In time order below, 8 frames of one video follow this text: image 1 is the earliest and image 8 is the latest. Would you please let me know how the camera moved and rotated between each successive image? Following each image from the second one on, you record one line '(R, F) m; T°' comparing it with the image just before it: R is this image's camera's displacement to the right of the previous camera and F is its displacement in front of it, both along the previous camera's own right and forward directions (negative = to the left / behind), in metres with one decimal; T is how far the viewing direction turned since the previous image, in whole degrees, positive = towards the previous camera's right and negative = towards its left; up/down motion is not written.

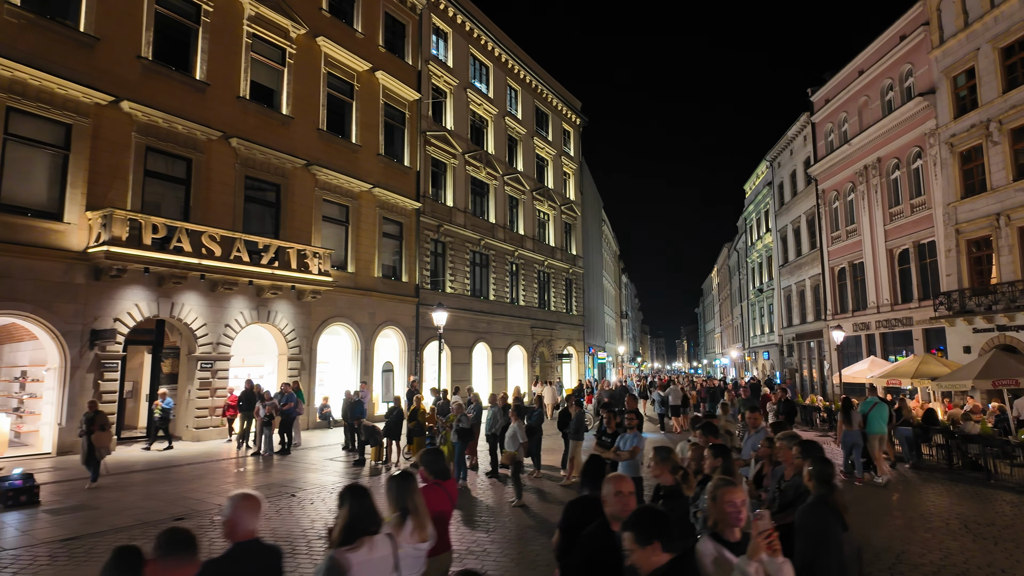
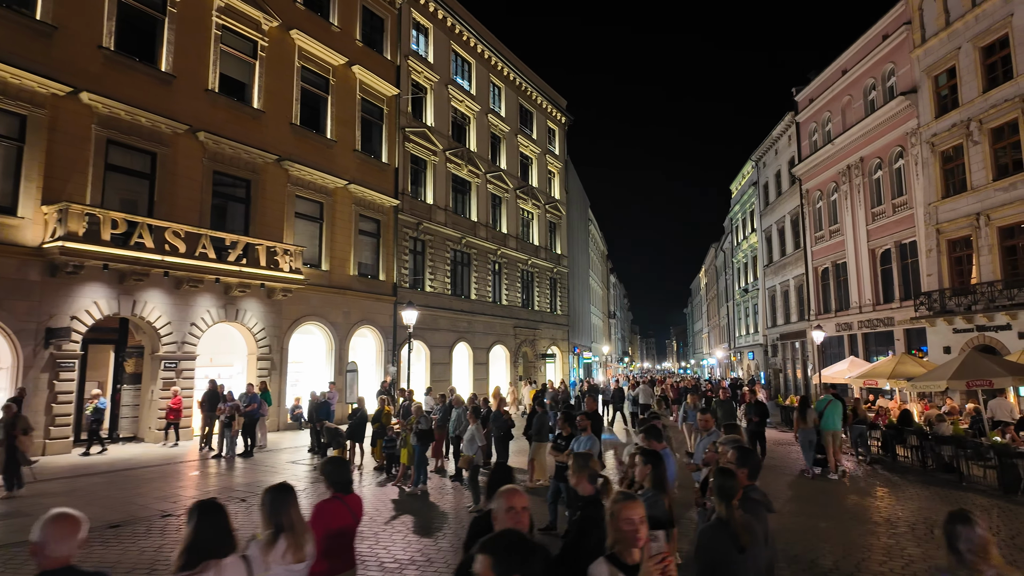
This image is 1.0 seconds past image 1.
(+0.5, +0.4) m; +1°
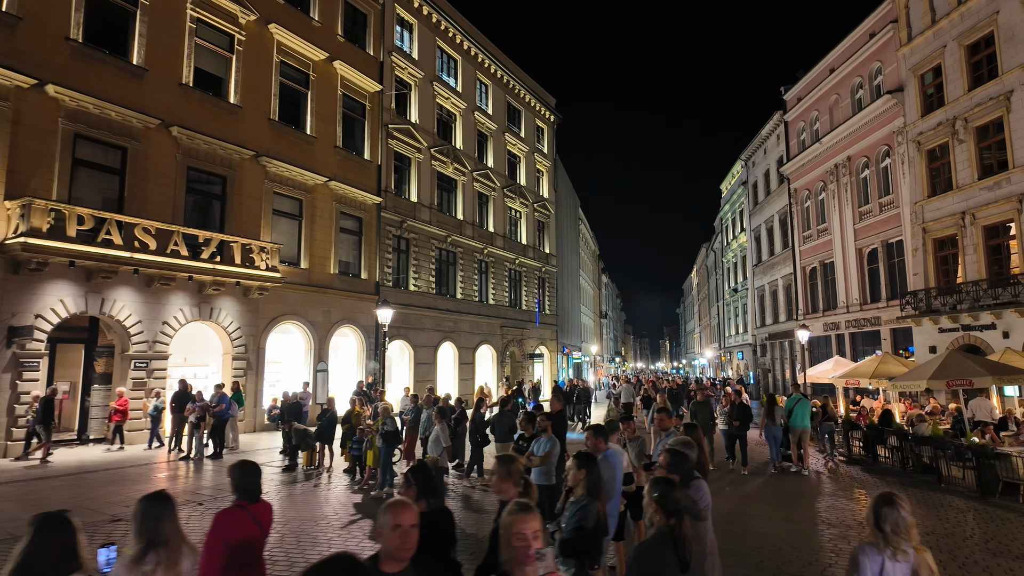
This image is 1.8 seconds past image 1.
(+0.5, +0.3) m; +1°
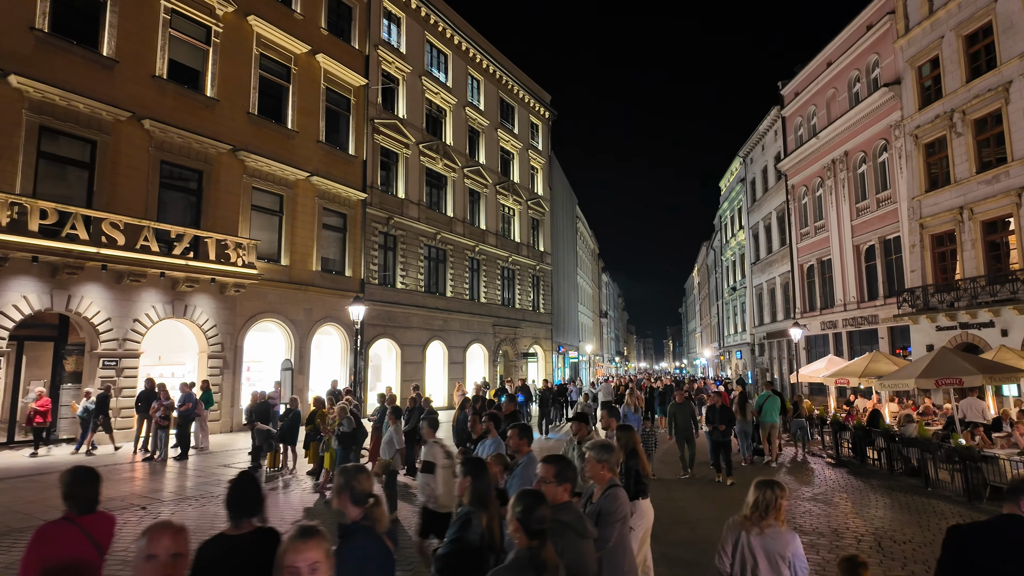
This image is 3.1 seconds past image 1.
(+0.7, +0.5) m; 0°
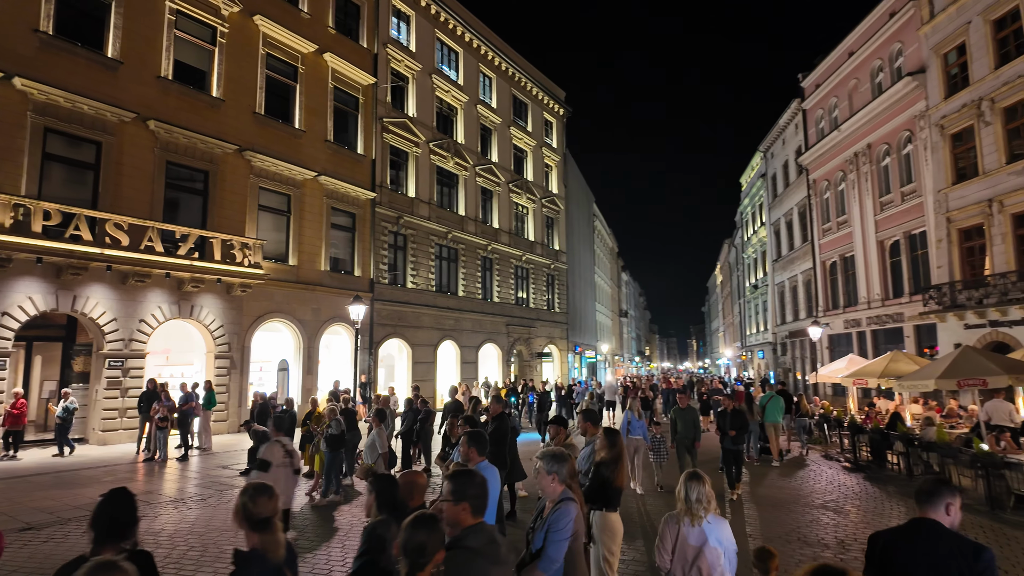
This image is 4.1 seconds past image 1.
(+0.5, +0.4) m; -2°
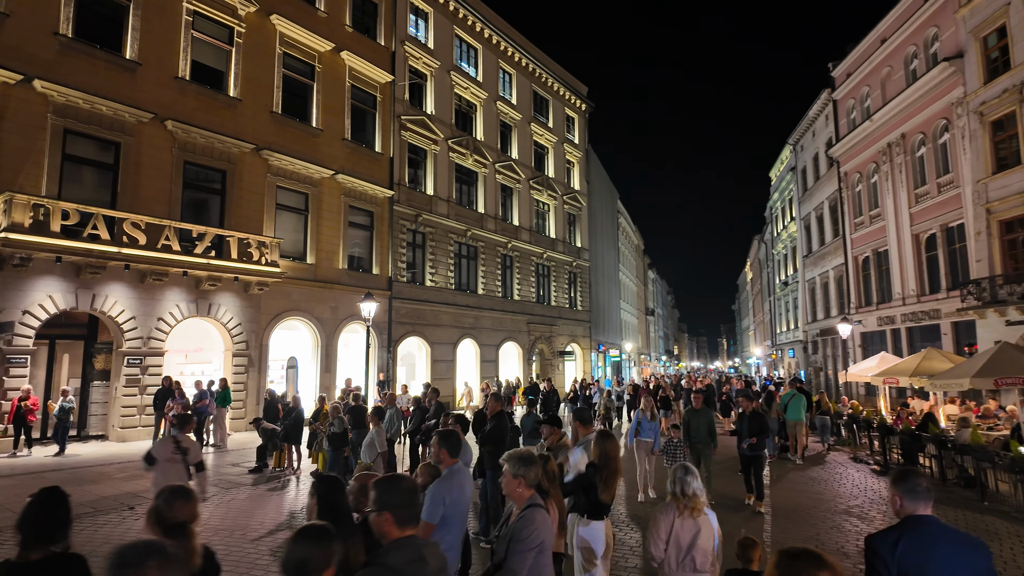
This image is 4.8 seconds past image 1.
(+0.4, +0.3) m; -3°
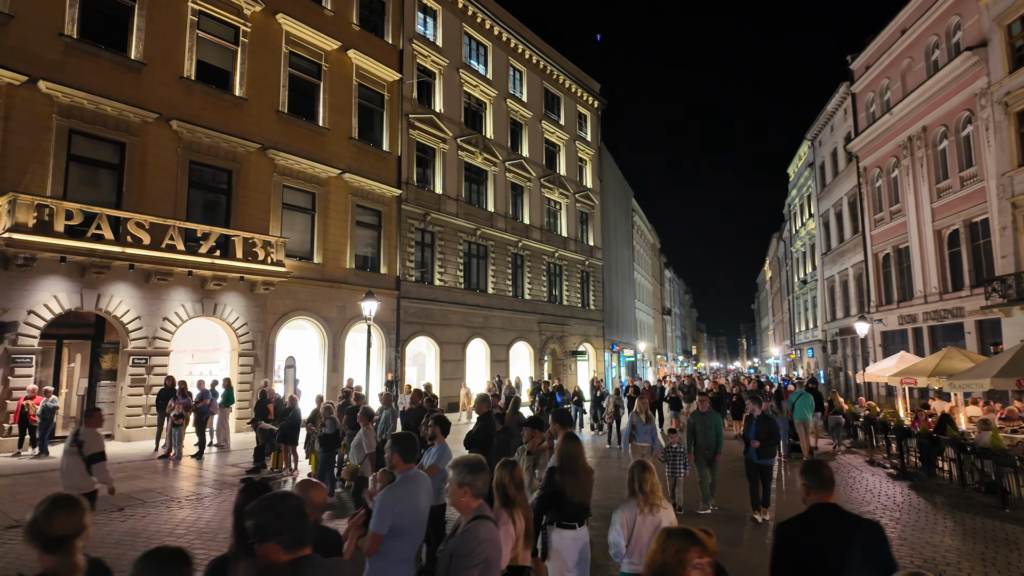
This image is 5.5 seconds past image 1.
(+0.4, +0.3) m; -2°
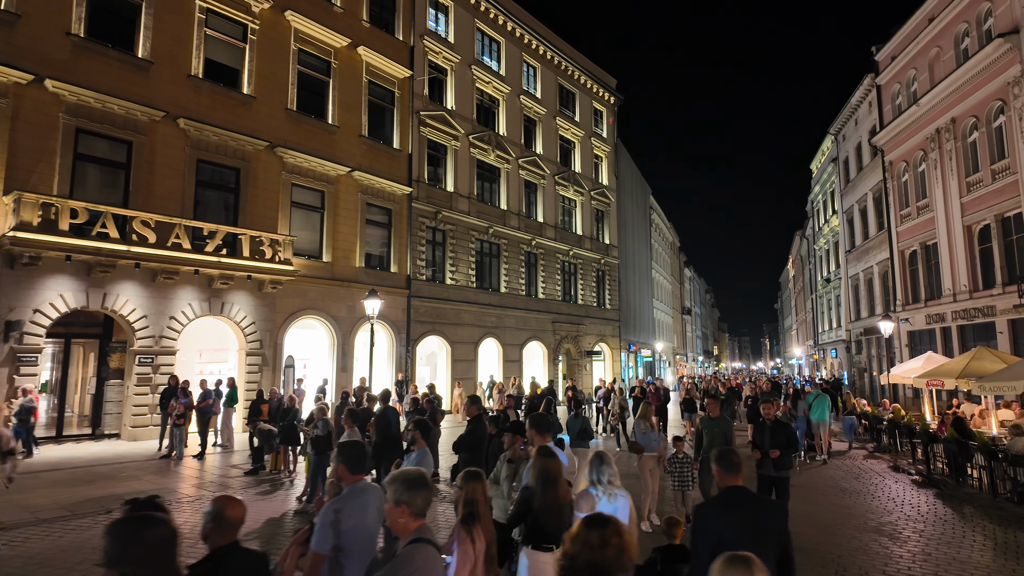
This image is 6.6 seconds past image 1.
(+0.3, +0.4) m; -2°
